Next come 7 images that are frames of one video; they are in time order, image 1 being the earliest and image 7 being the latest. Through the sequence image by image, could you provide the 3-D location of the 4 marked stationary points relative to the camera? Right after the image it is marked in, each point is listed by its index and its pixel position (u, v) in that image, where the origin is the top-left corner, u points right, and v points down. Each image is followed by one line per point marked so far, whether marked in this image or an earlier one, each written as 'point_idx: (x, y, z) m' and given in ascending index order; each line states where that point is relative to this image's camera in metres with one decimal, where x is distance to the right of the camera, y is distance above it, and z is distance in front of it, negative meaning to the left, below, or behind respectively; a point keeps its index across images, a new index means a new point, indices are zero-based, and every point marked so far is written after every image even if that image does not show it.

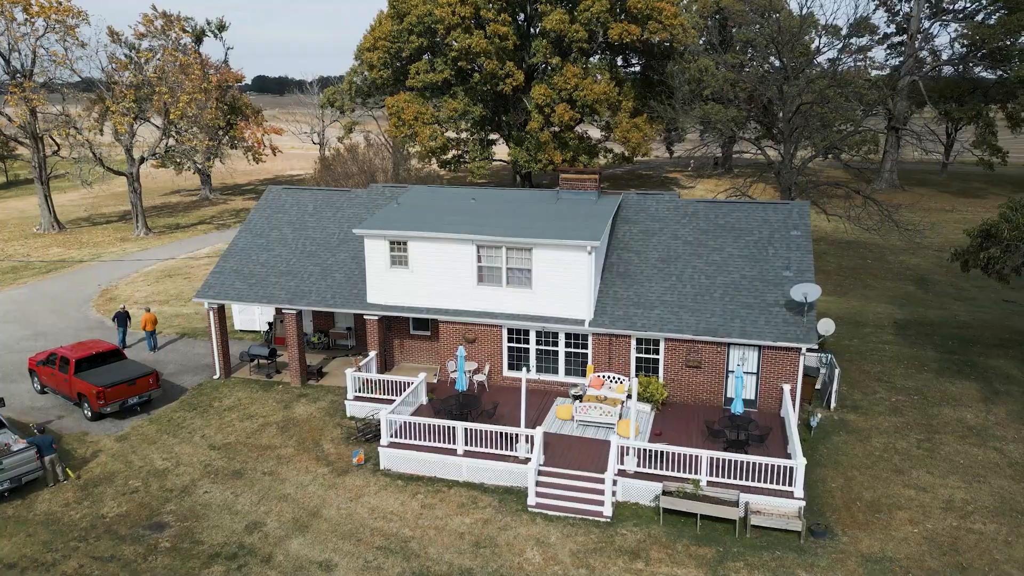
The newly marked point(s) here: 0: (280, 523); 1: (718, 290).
0: (-4.6, -4.7, +14.7) m
1: (+5.3, -0.1, +18.8) m
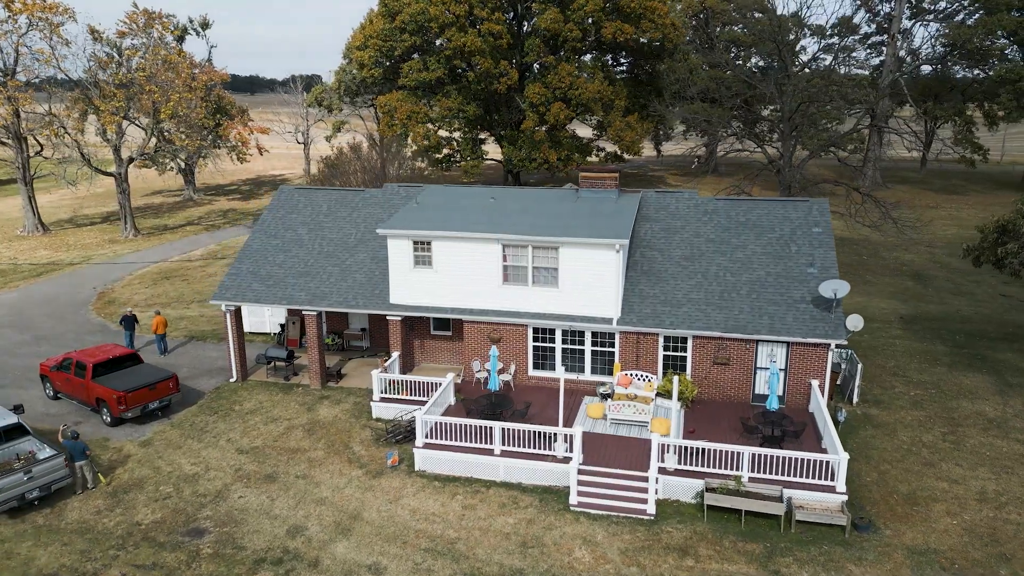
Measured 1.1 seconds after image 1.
0: (-3.8, -4.7, +14.5) m
1: (+6.0, 0.0, +18.9) m
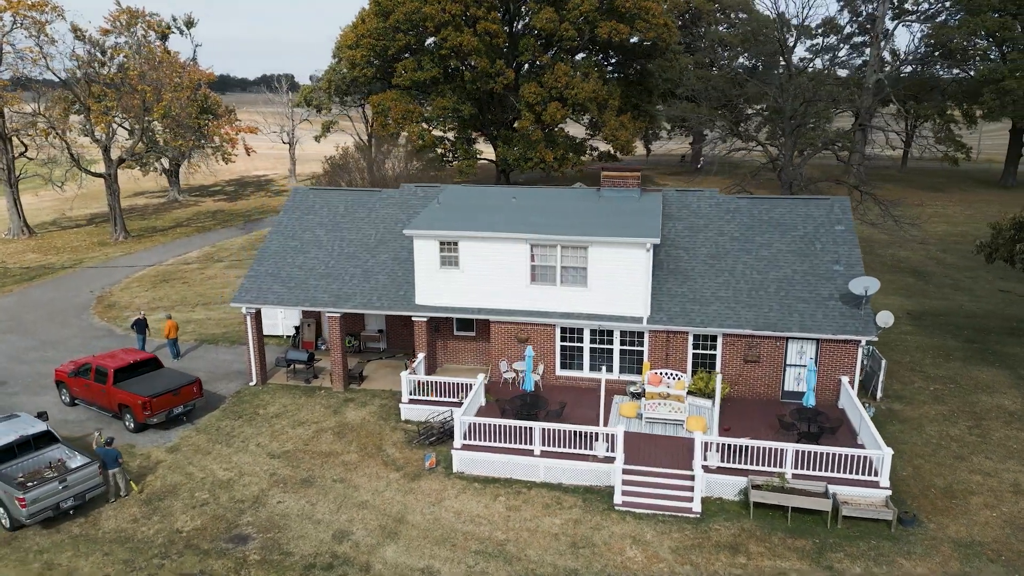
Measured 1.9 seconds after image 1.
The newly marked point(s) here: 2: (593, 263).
0: (-2.8, -4.8, +14.3) m
1: (+6.8, +0.1, +19.0) m
2: (+2.1, +0.6, +18.7) m
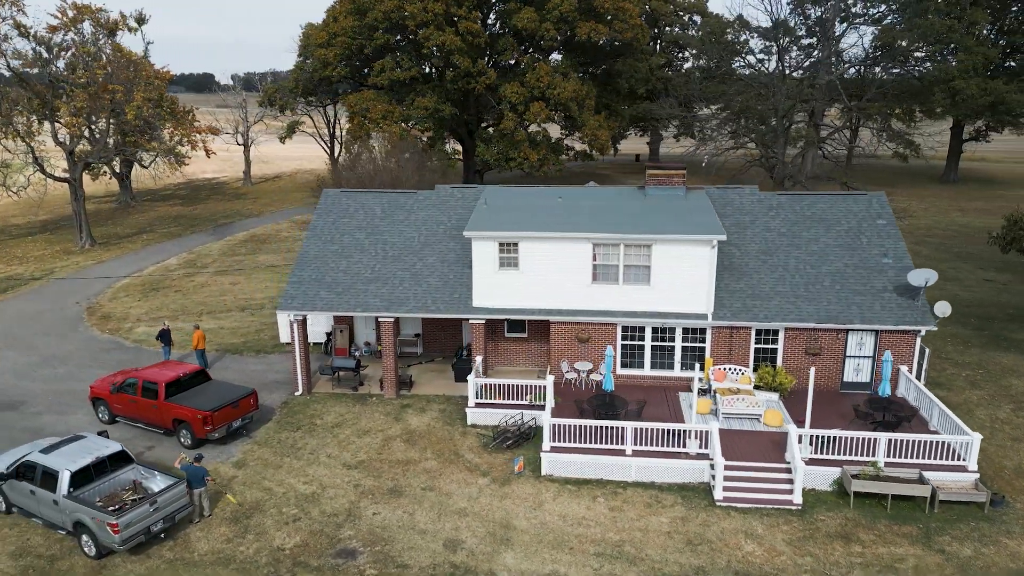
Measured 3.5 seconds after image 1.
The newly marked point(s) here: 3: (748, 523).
0: (-0.6, -4.8, +14.0) m
1: (+8.4, +0.2, +19.5) m
2: (+3.8, +0.7, +18.8) m
3: (+4.7, -4.6, +14.4) m
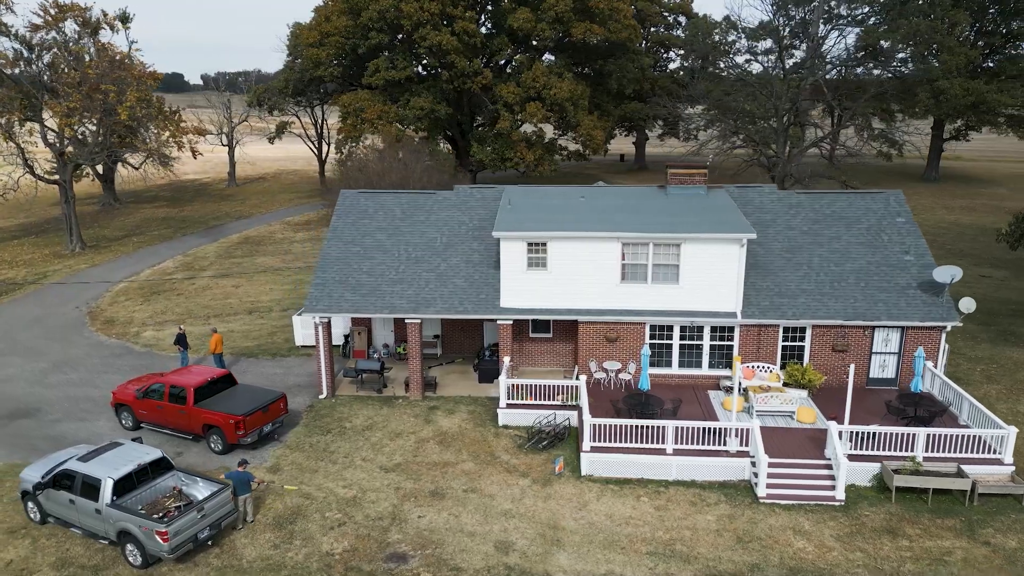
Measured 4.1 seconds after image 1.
0: (+0.3, -4.8, +14.0) m
1: (+9.2, +0.3, +19.7) m
2: (+4.5, +0.7, +18.9) m
3: (+5.6, -4.6, +14.5) m
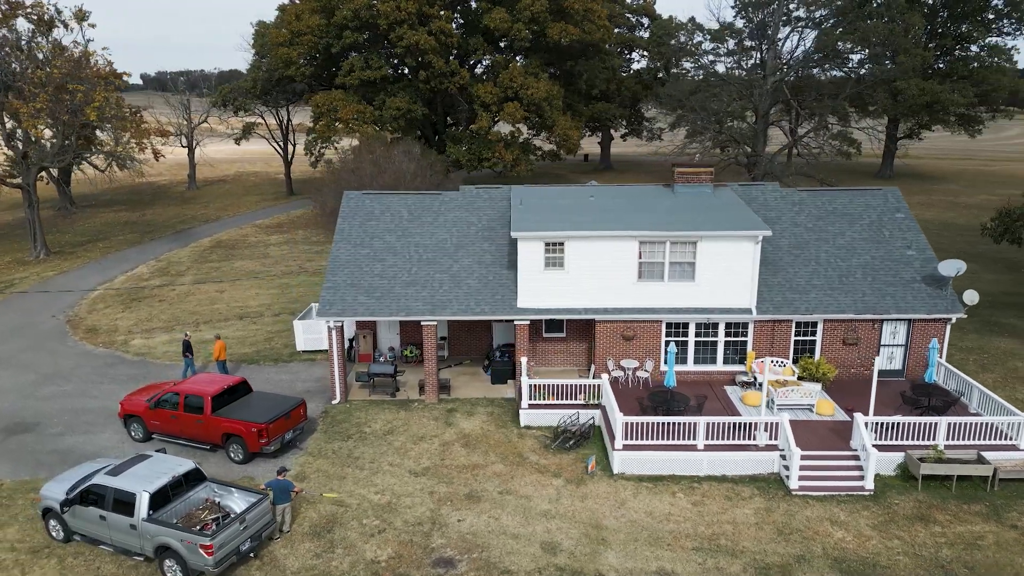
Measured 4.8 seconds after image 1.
0: (+1.2, -4.8, +14.0) m
1: (+9.6, +0.5, +20.3) m
2: (+5.0, +0.8, +19.1) m
3: (+6.4, -4.5, +14.8) m
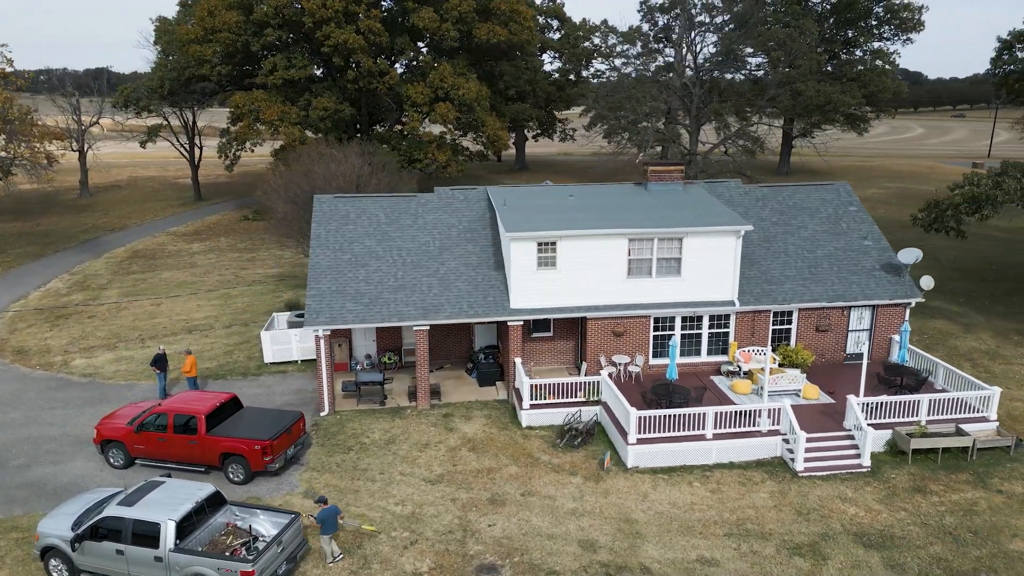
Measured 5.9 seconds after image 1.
0: (+1.9, -4.8, +14.1) m
1: (+9.2, +0.8, +21.5) m
2: (+4.8, +0.9, +19.7) m
3: (+6.9, -4.3, +15.7) m
